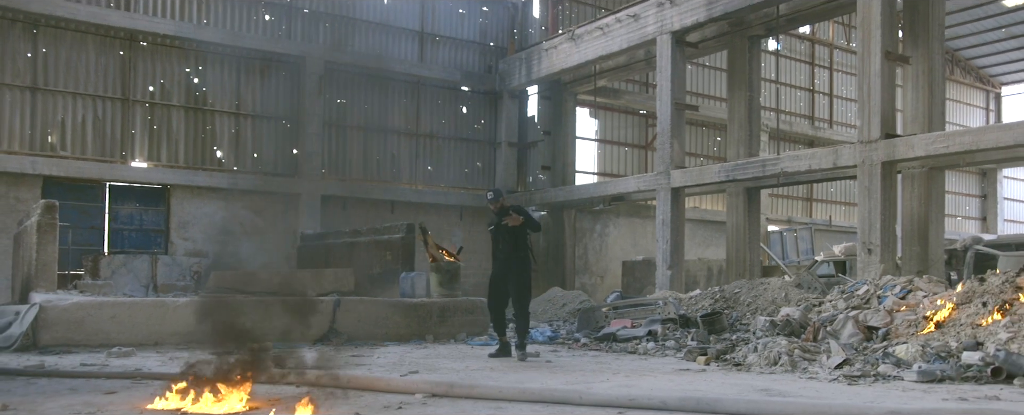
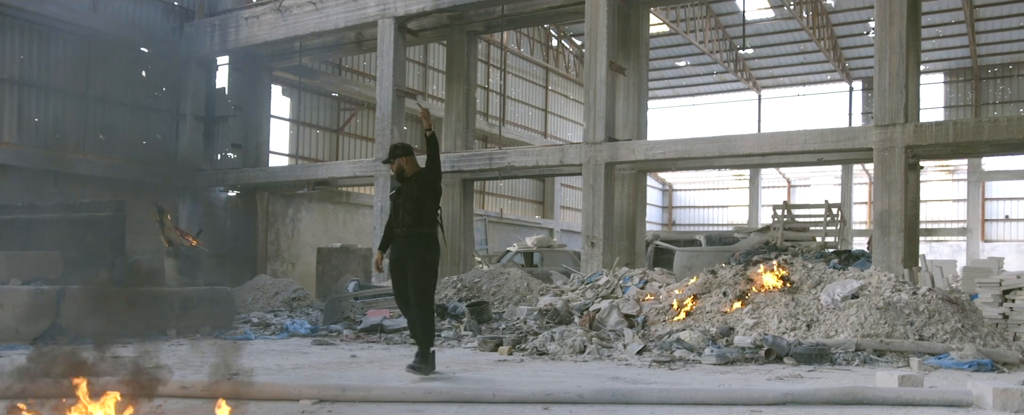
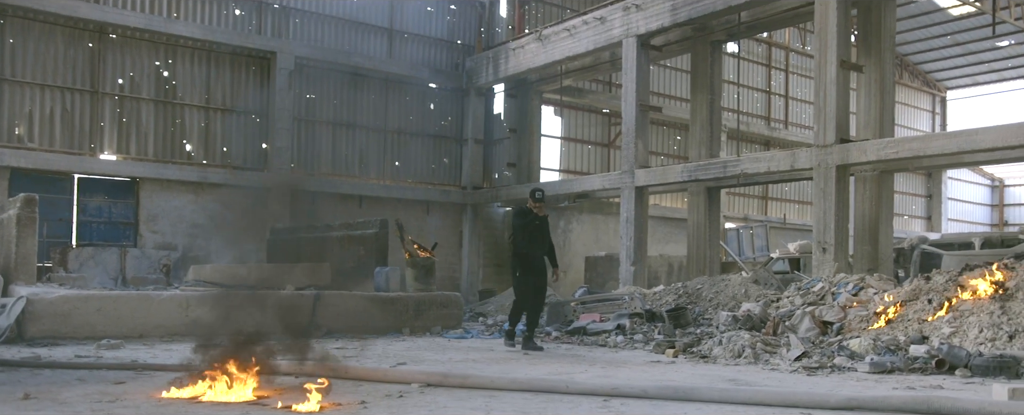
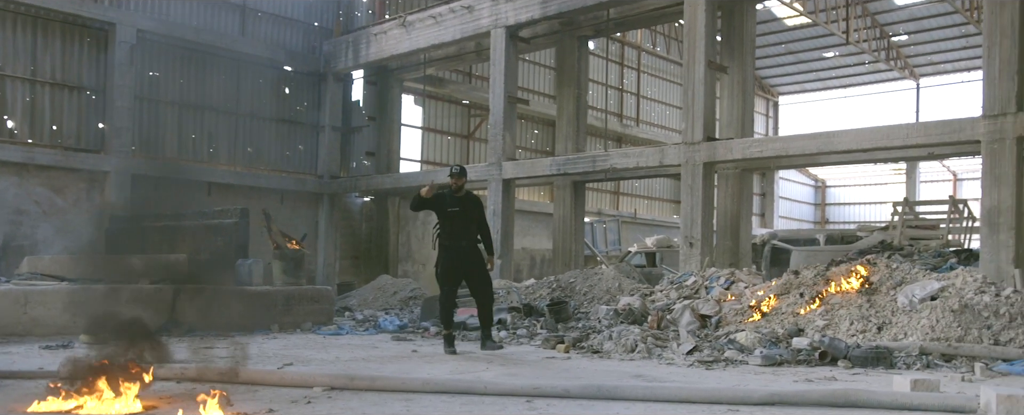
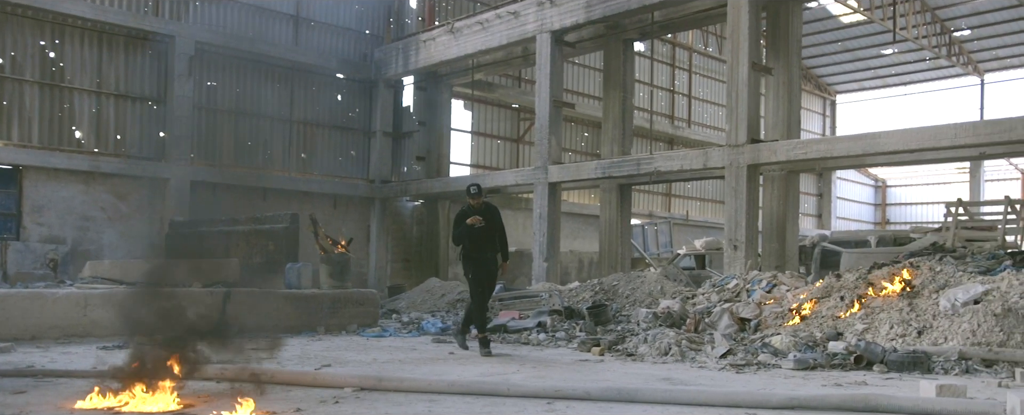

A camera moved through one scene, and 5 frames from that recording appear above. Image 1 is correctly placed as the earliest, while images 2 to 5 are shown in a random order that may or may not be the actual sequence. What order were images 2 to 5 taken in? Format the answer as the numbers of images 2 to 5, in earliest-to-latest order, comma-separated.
3, 5, 4, 2
